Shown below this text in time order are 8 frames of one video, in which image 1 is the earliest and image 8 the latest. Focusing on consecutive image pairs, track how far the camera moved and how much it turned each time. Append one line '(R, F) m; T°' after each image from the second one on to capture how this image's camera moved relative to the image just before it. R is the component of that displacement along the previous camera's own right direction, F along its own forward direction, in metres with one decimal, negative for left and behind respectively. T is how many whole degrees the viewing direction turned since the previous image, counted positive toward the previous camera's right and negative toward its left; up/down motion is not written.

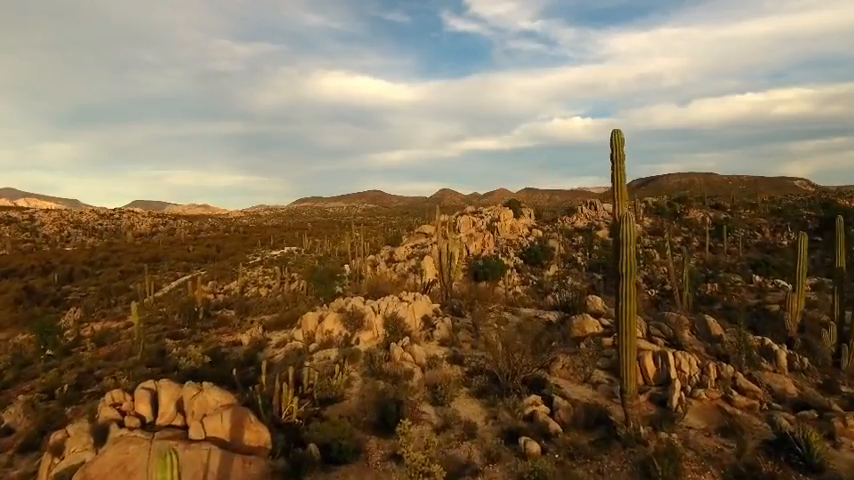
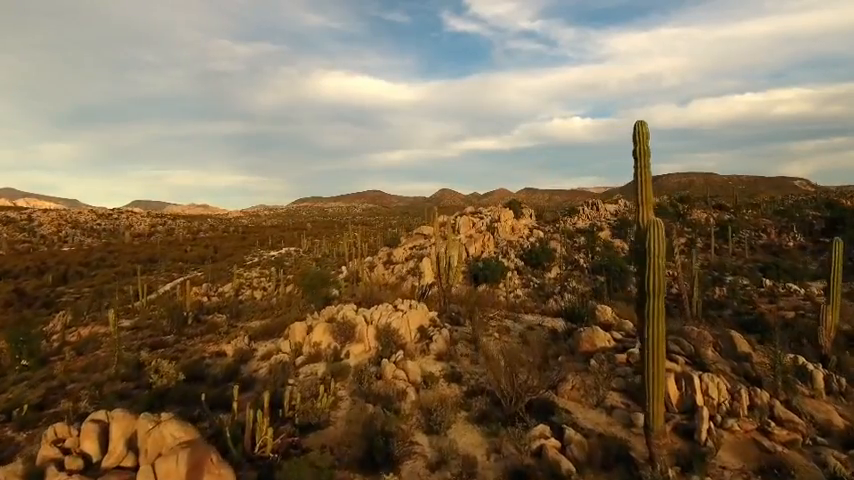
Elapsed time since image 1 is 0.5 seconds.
(+0.1, +0.8) m; 0°
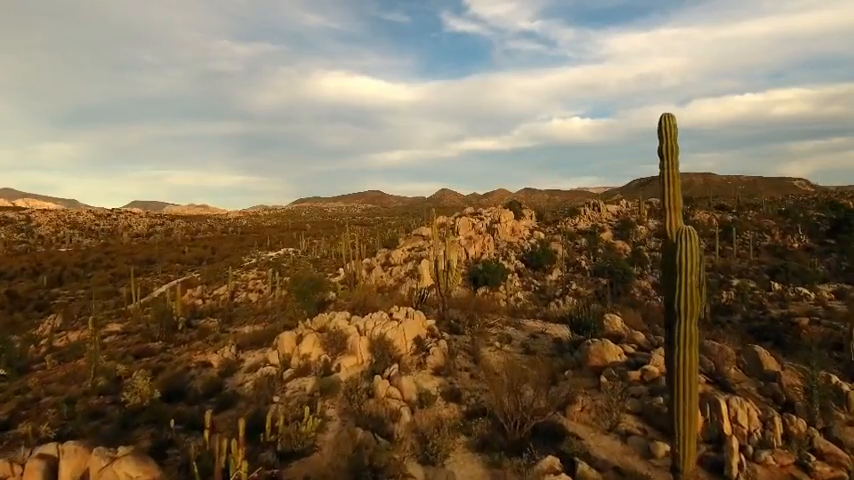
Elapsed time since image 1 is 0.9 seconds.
(+0.1, +0.6) m; 0°
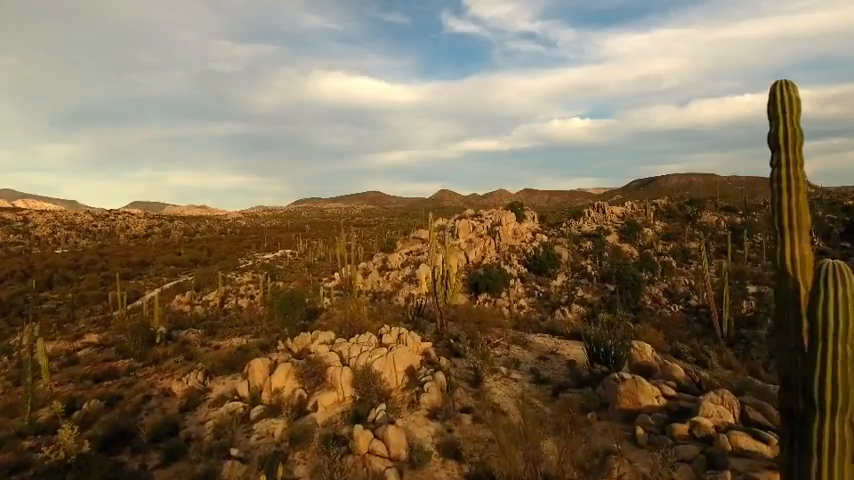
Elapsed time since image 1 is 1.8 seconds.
(+0.1, +1.4) m; 0°
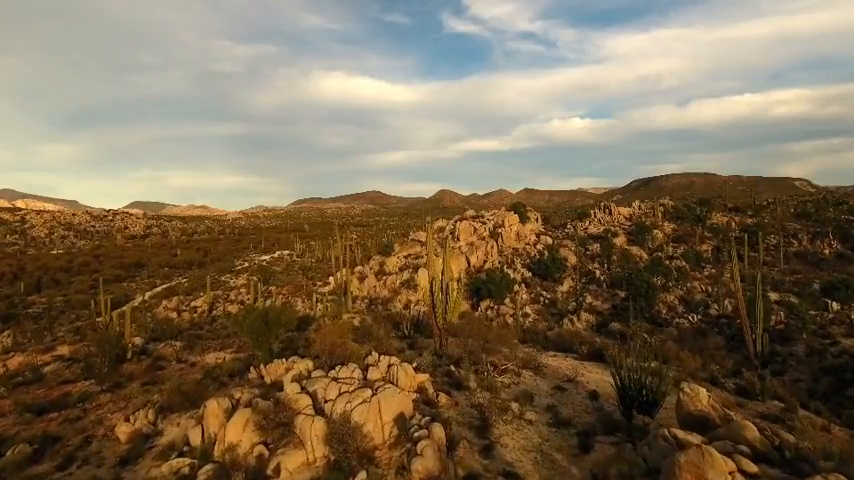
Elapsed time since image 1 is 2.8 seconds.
(+0.1, +1.6) m; 0°
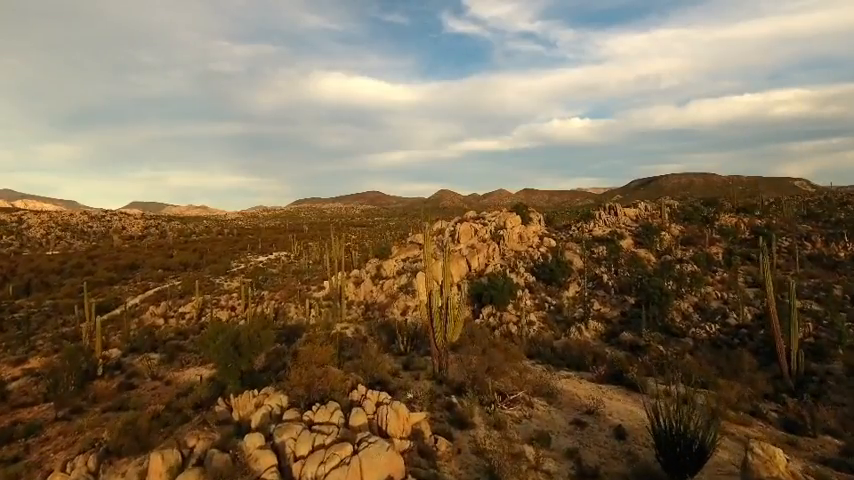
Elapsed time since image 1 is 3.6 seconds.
(0.0, +1.4) m; 0°
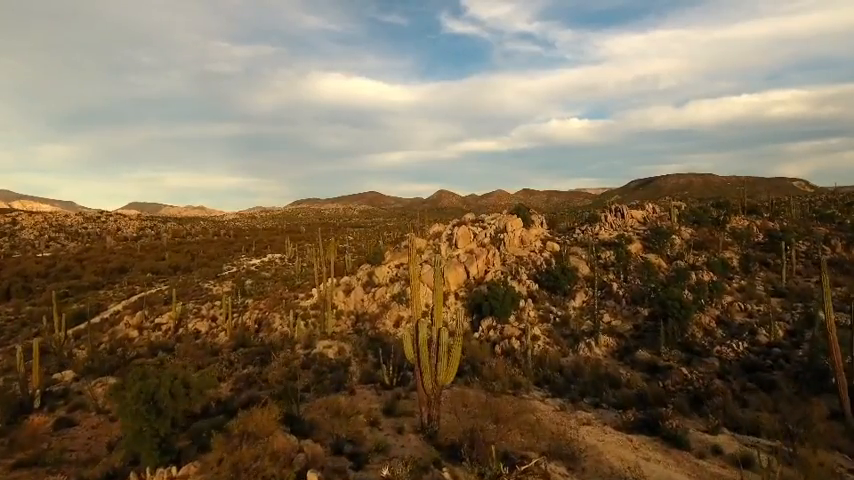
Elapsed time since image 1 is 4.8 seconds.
(+0.2, +2.1) m; 0°
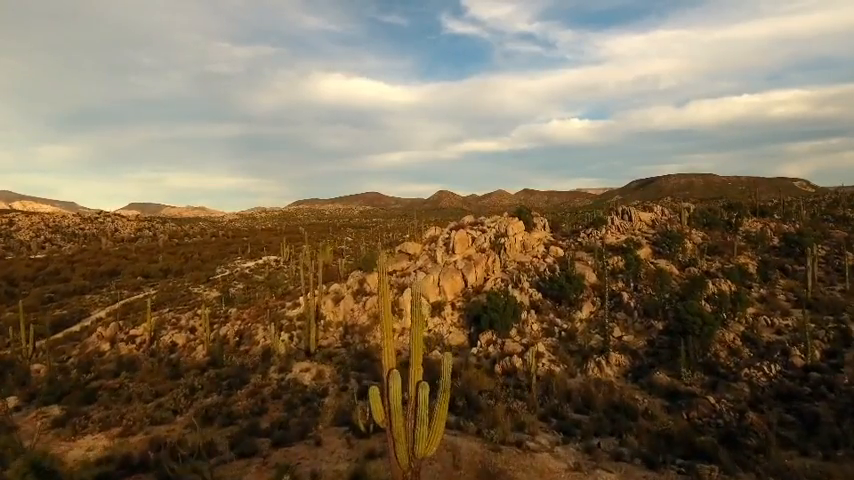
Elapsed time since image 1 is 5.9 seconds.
(+0.3, +2.0) m; 0°
